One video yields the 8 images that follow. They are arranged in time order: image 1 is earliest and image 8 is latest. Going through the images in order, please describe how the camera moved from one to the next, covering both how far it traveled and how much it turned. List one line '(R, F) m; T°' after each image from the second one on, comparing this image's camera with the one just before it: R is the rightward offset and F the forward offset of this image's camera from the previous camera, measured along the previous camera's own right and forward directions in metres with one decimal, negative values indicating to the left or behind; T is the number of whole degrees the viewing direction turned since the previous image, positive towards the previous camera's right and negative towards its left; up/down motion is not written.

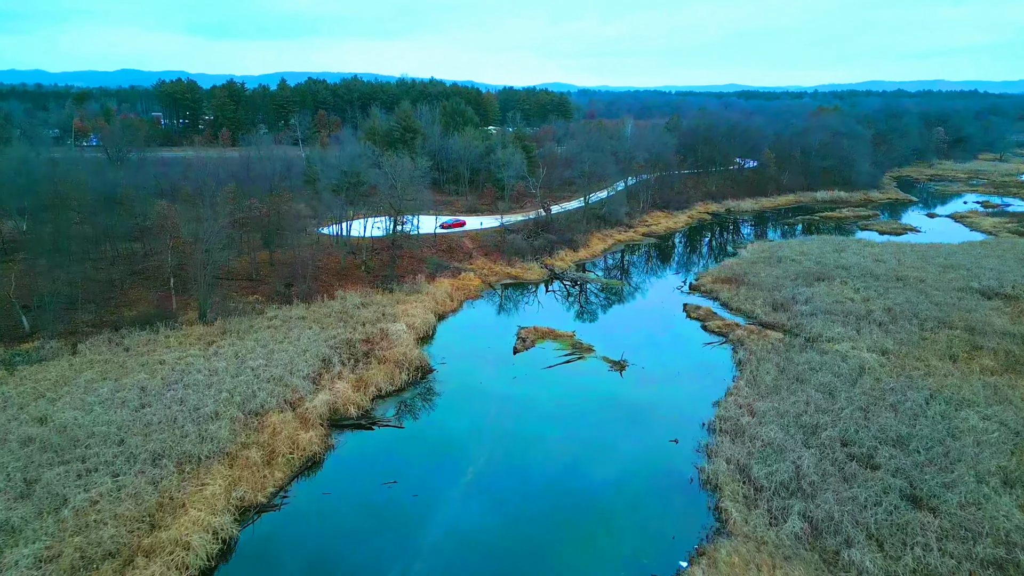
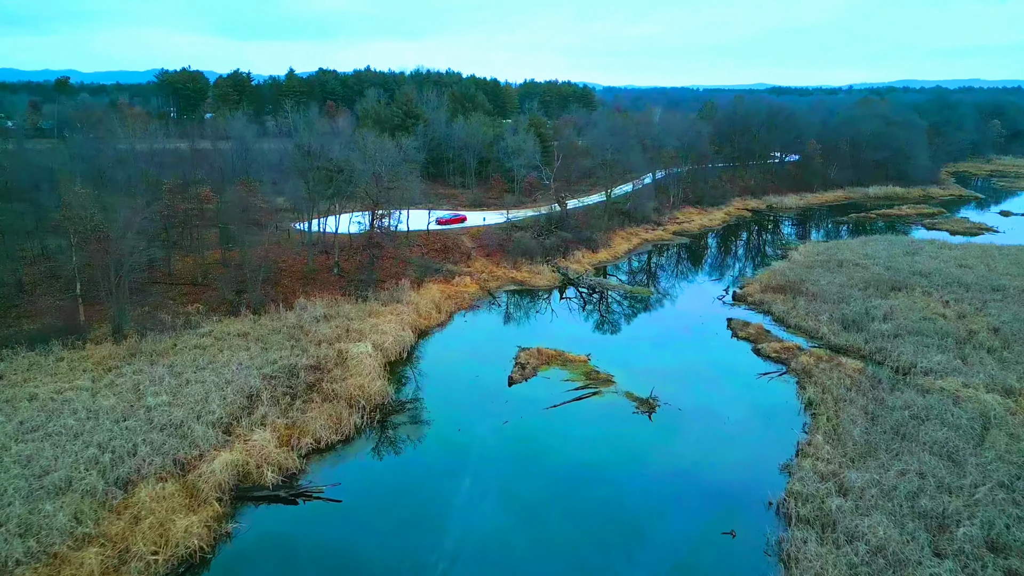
(+0.8, +5.7) m; -2°
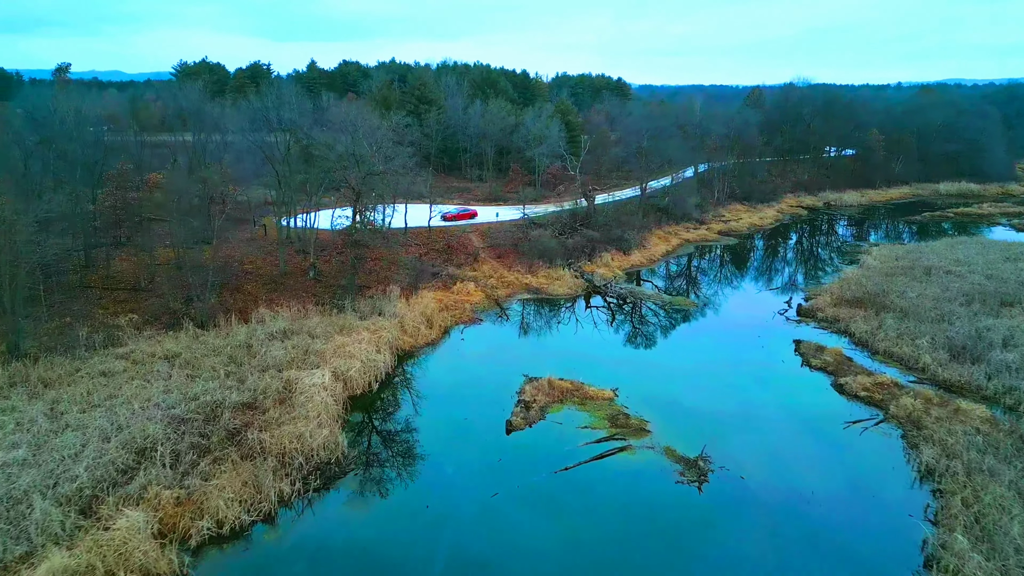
(+0.7, +4.8) m; -3°
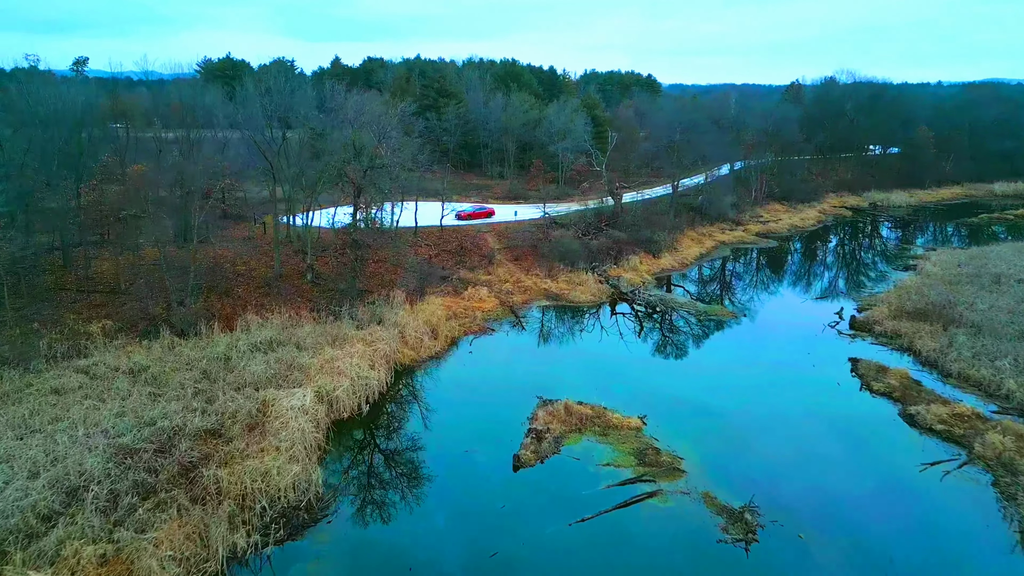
(+0.3, +2.2) m; -2°
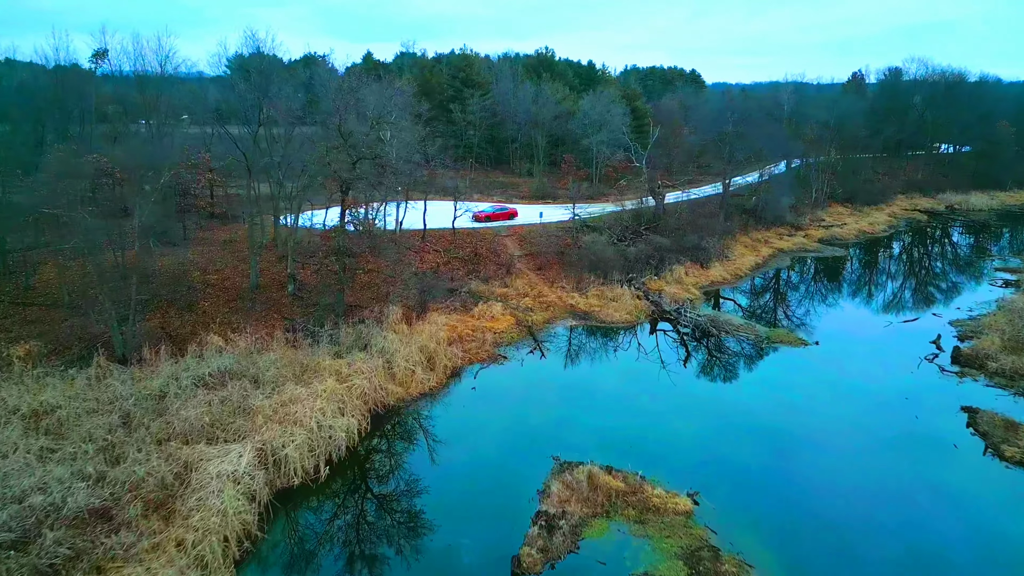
(+0.4, +3.4) m; -3°
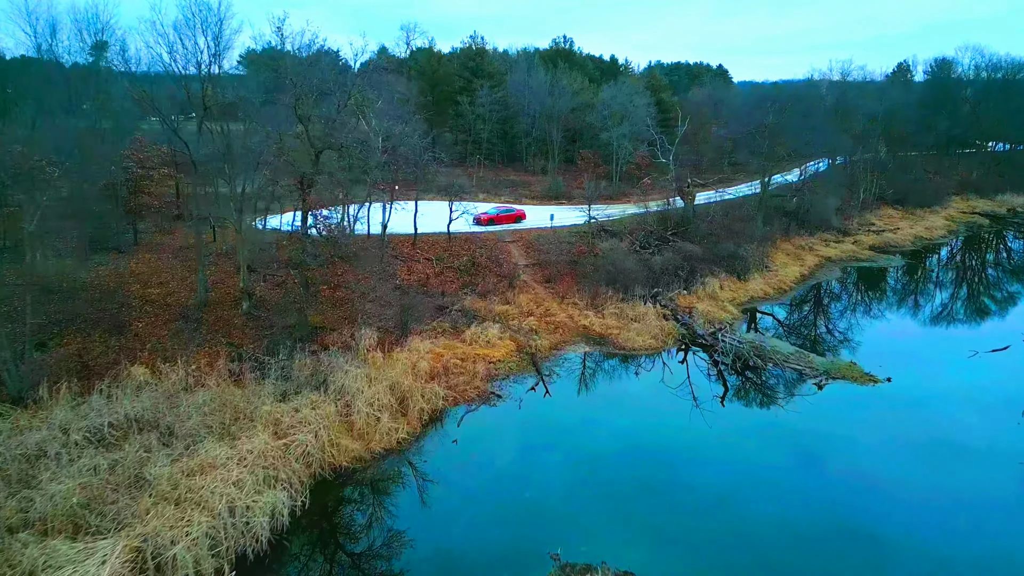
(+0.4, +3.0) m; -2°
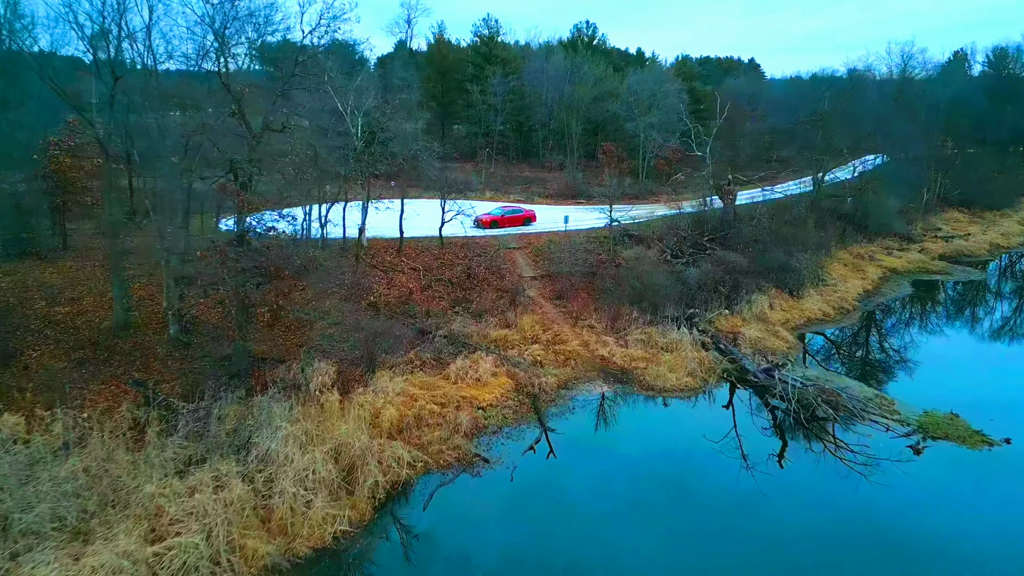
(+0.4, +3.1) m; -2°
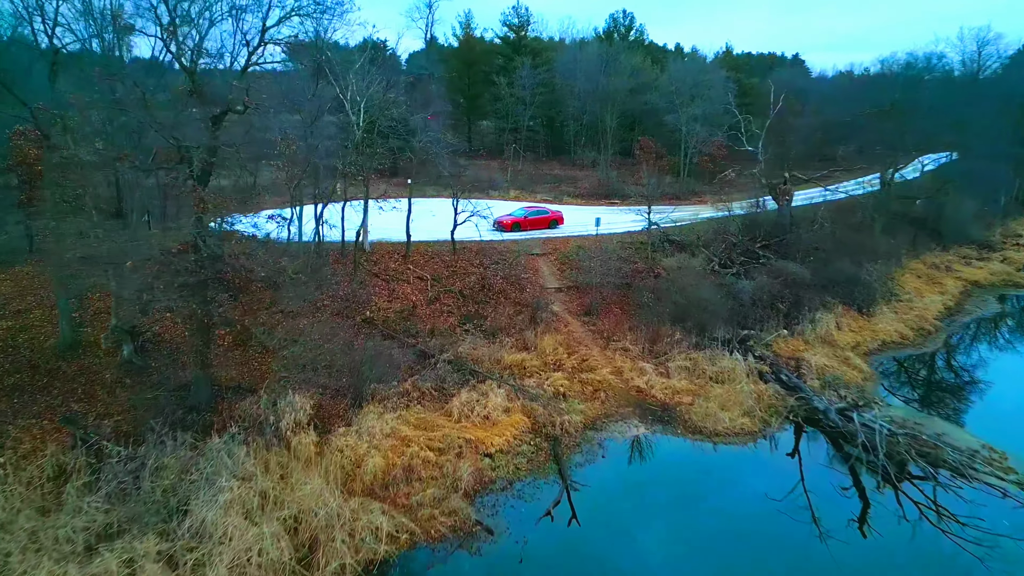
(+0.2, +2.0) m; -3°
